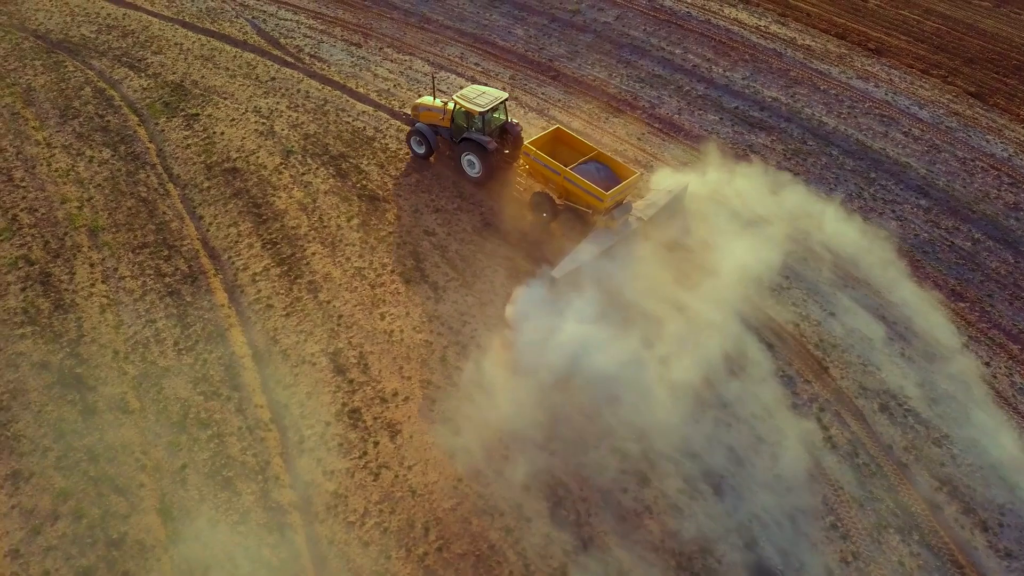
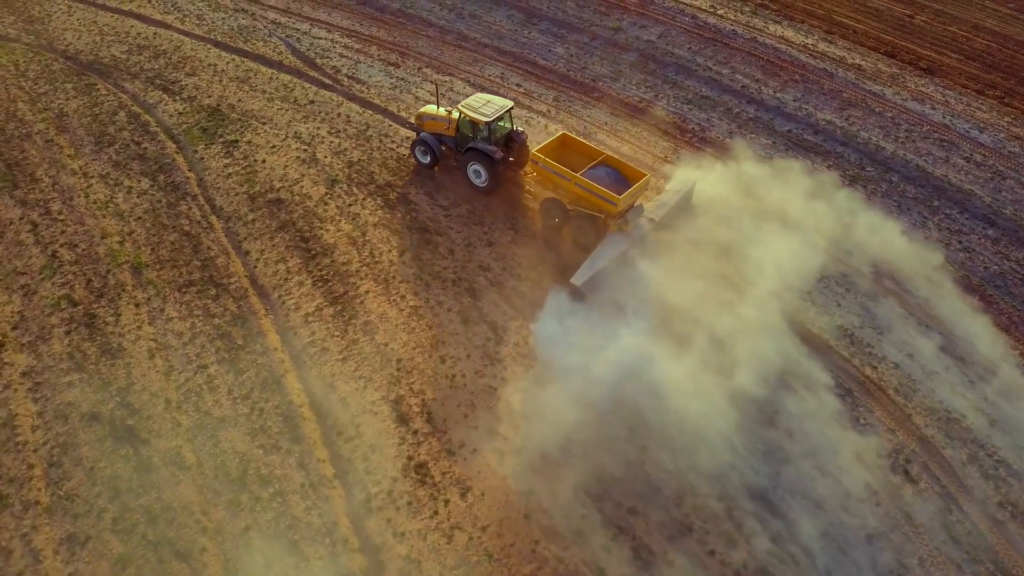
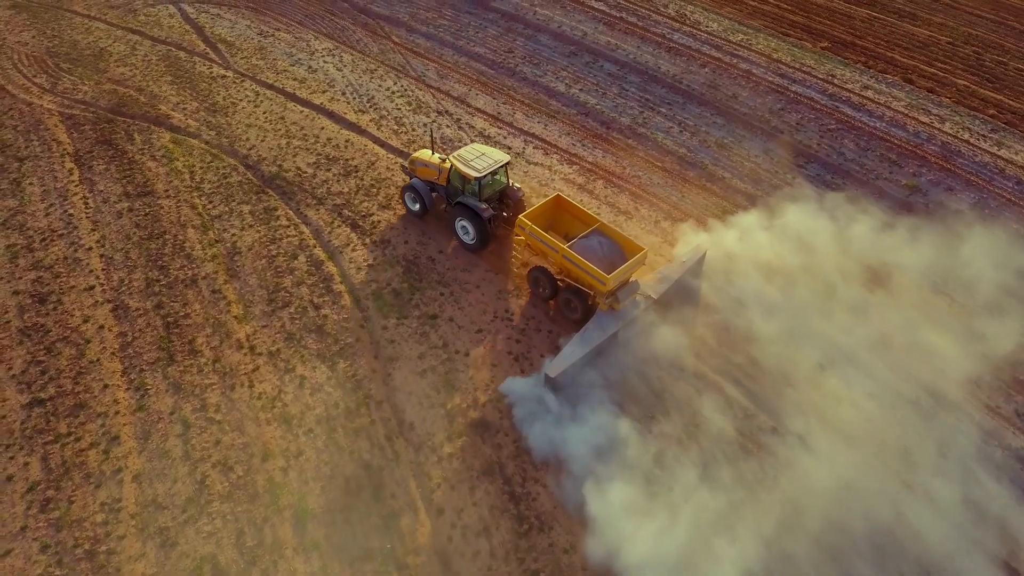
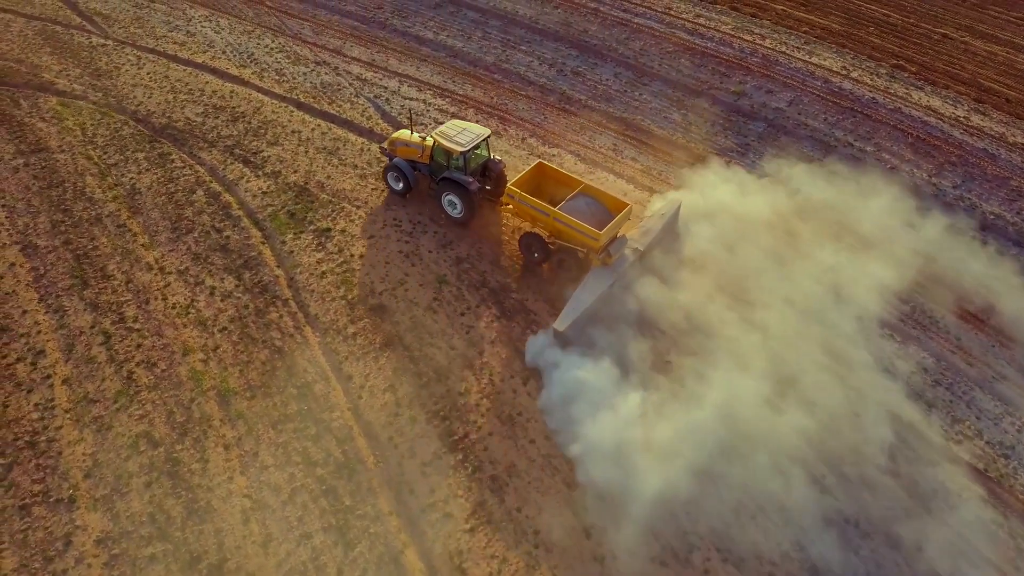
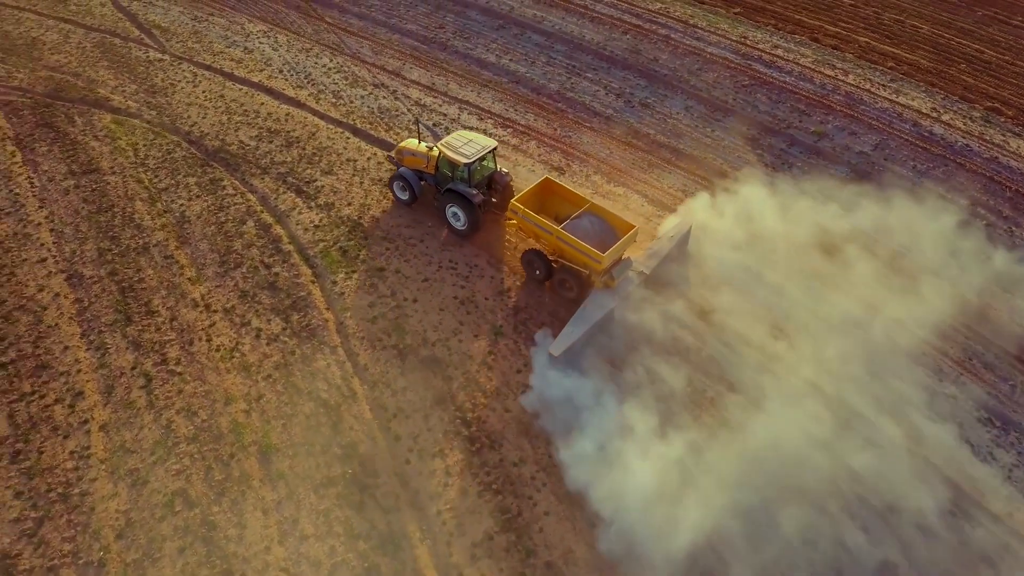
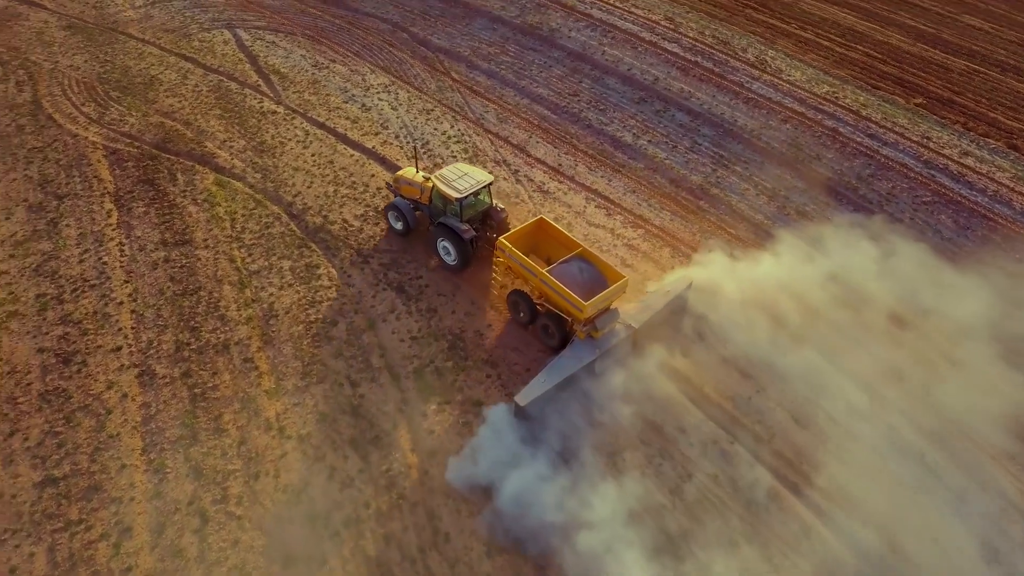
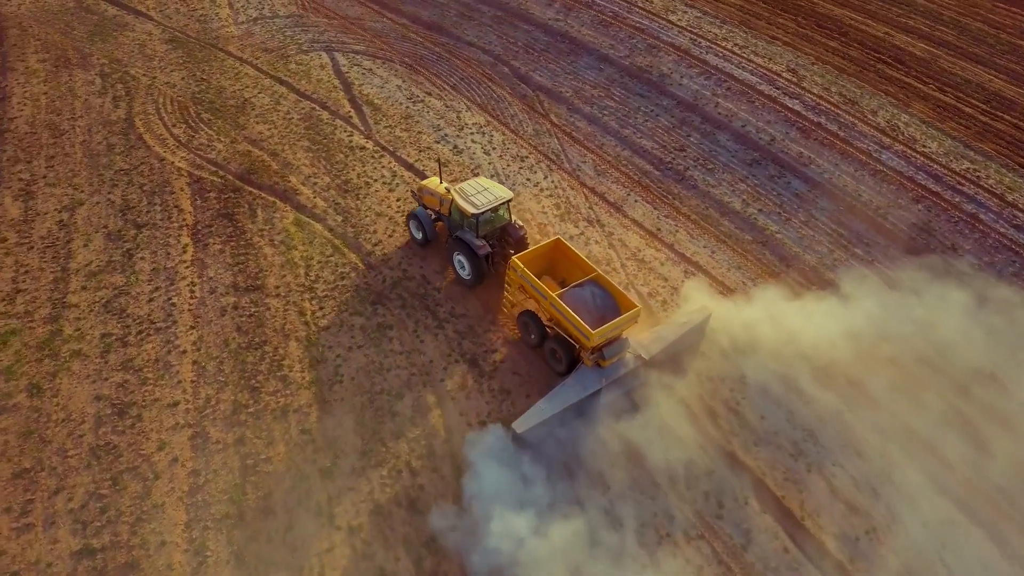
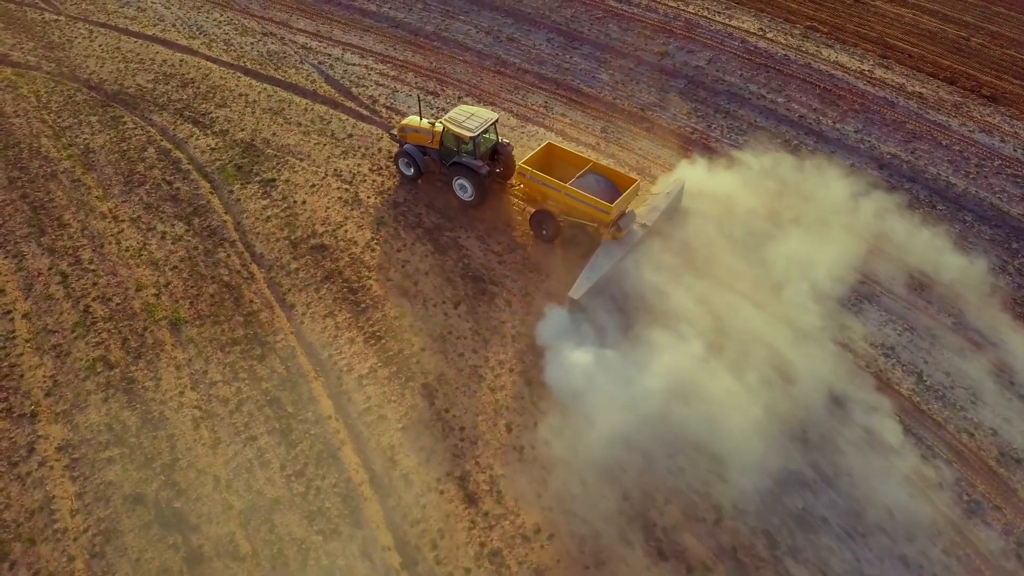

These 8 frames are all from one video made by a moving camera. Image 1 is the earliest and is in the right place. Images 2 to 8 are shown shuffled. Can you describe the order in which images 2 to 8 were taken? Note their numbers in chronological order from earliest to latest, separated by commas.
2, 8, 4, 5, 3, 6, 7
